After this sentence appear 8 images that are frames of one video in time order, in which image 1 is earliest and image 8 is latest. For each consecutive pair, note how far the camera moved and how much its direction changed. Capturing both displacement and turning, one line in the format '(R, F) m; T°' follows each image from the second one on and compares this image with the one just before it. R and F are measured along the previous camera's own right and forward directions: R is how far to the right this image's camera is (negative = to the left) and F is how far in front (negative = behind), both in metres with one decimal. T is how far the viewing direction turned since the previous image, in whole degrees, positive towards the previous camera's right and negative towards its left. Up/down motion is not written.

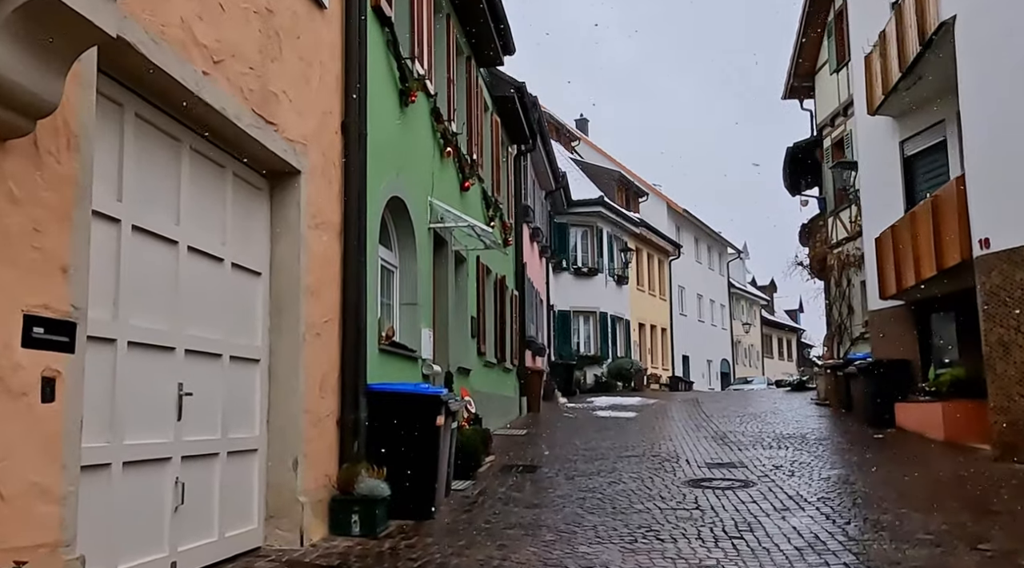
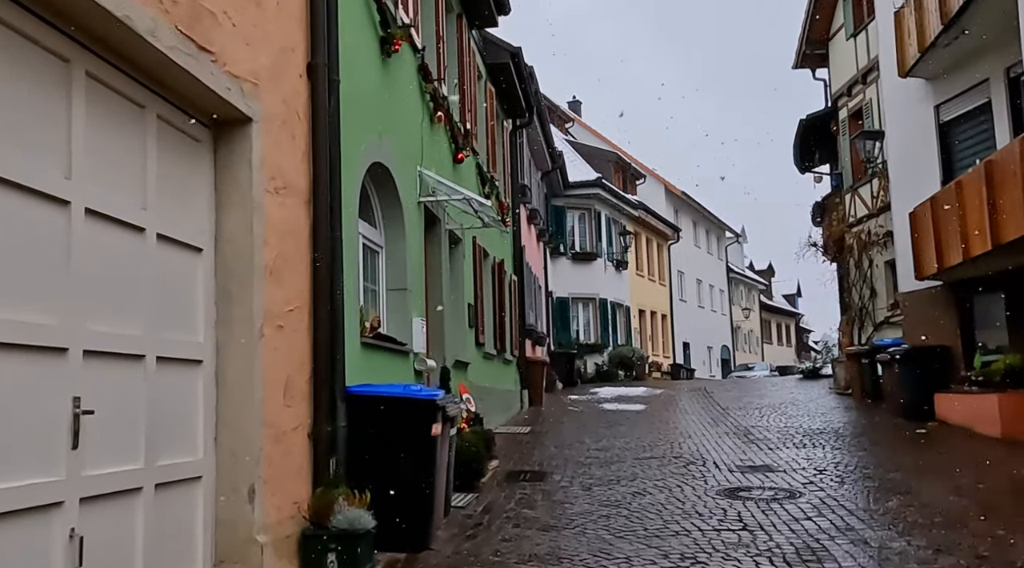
(-0.1, +1.2) m; +1°
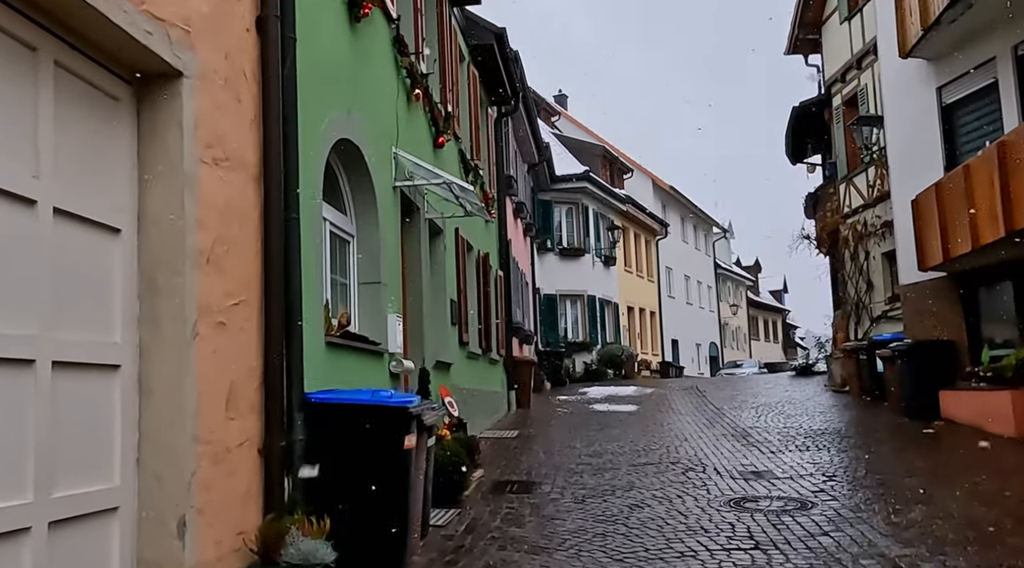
(0.0, +0.7) m; +1°
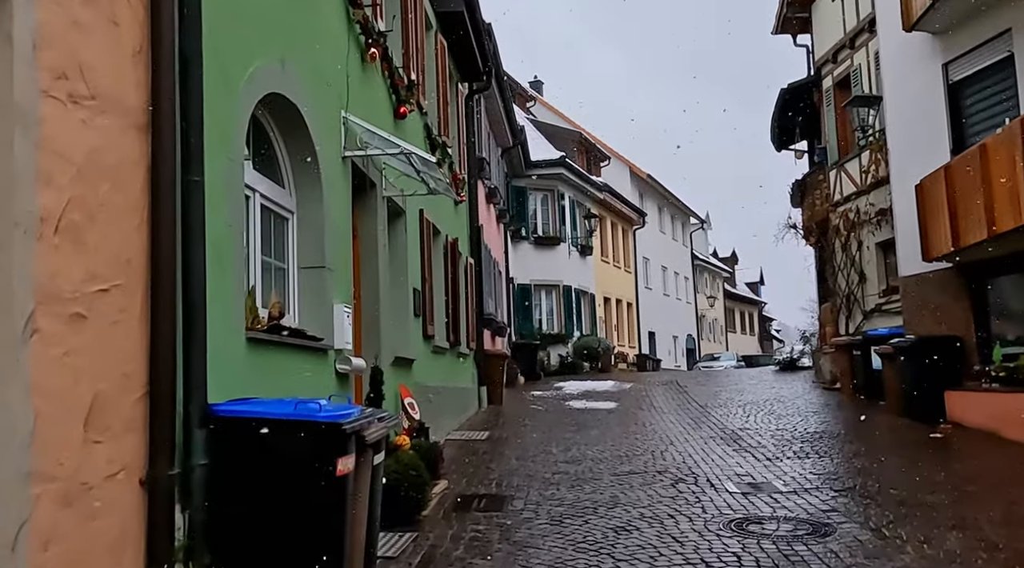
(0.0, +1.0) m; +2°
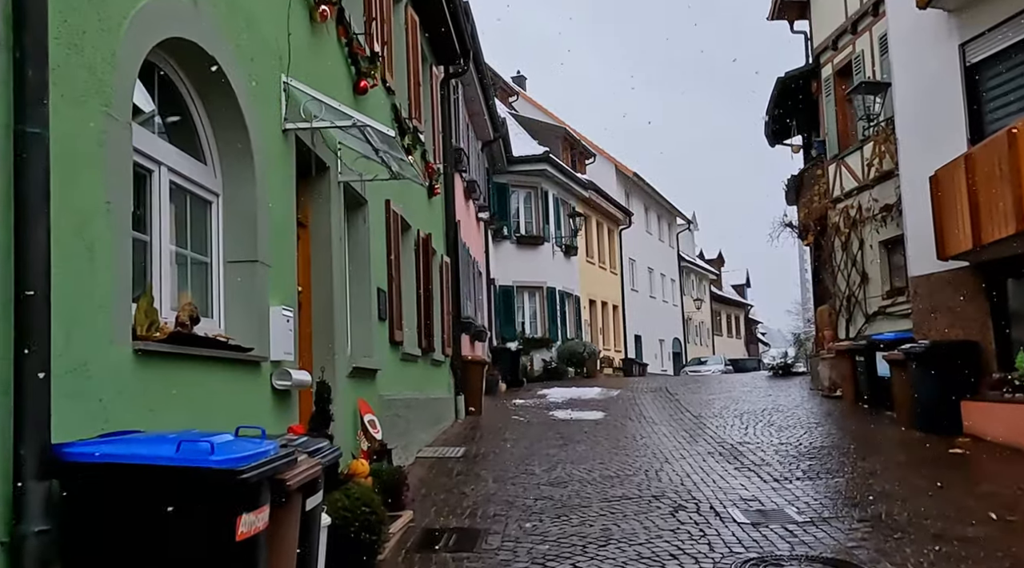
(+0.1, +1.0) m; +1°
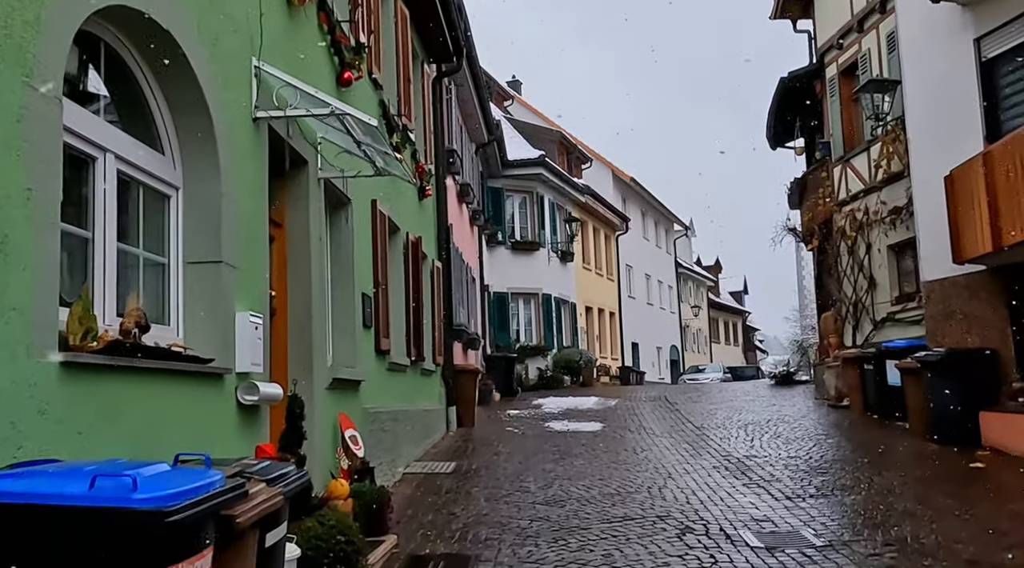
(0.0, +0.5) m; 0°
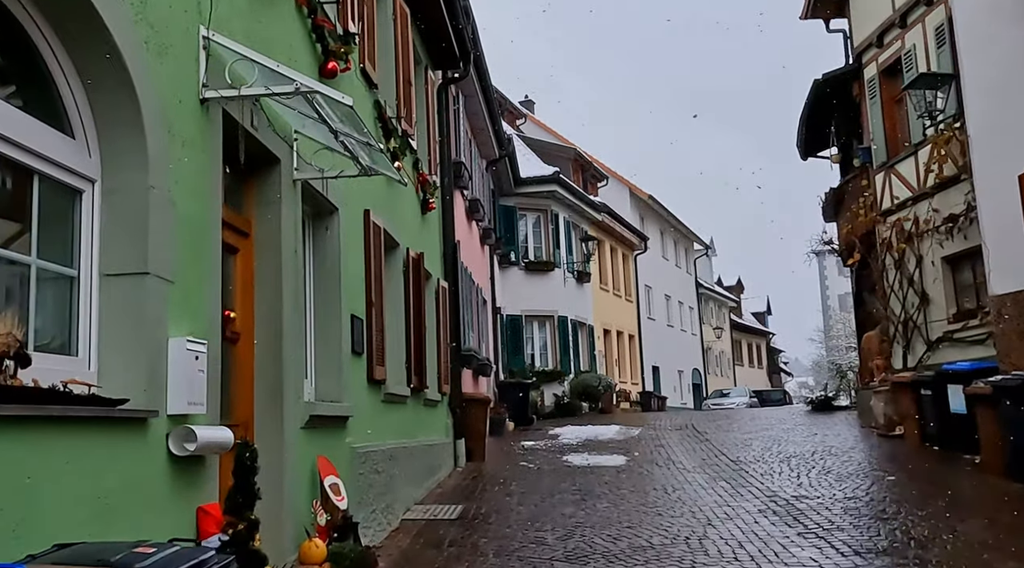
(0.0, +1.1) m; -1°
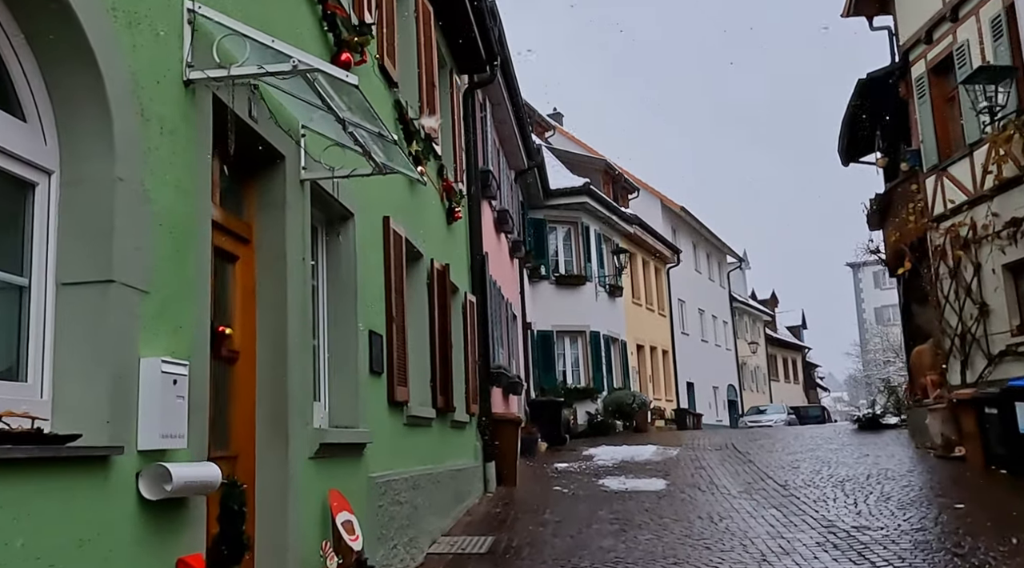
(0.0, +0.6) m; -2°
